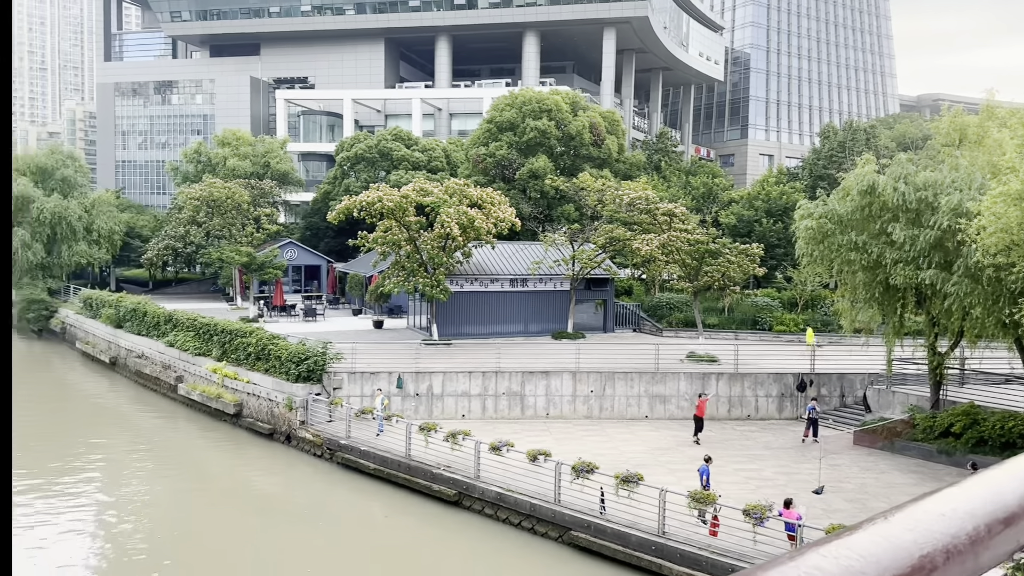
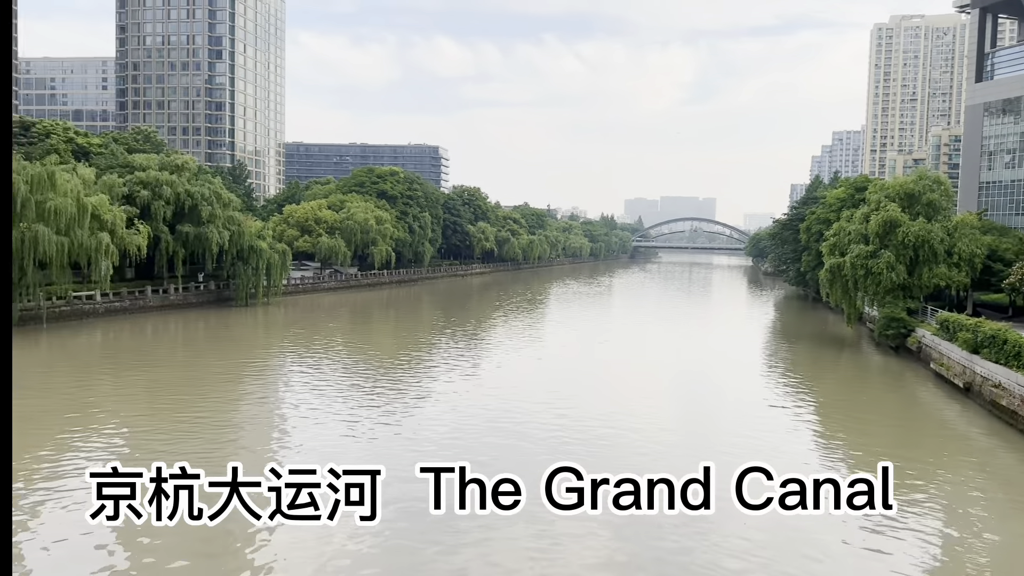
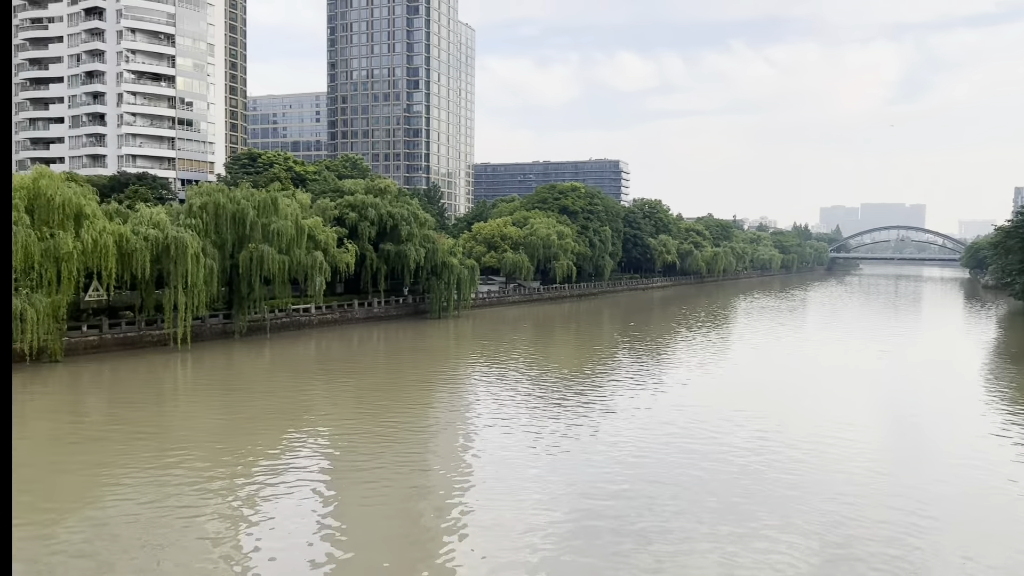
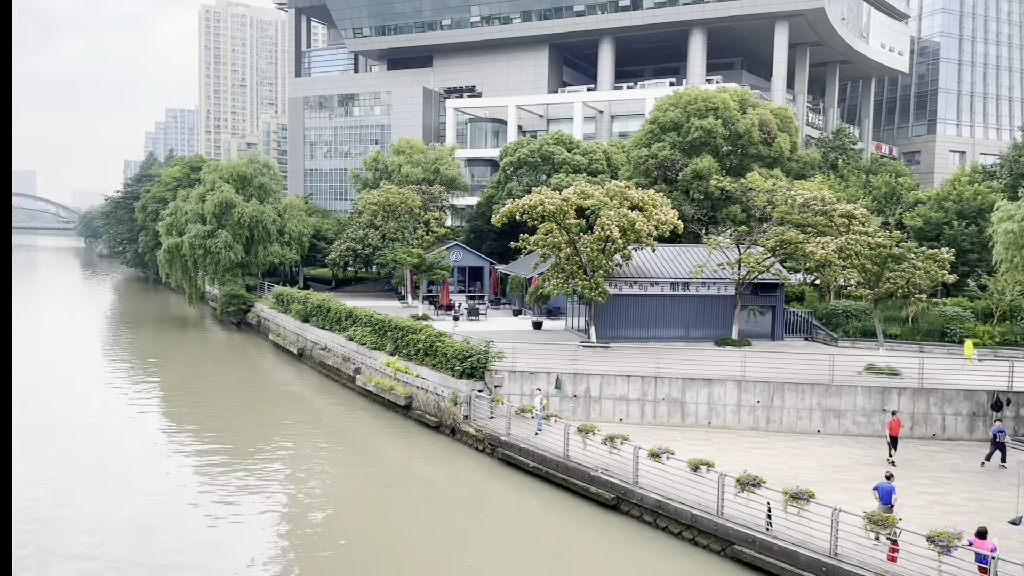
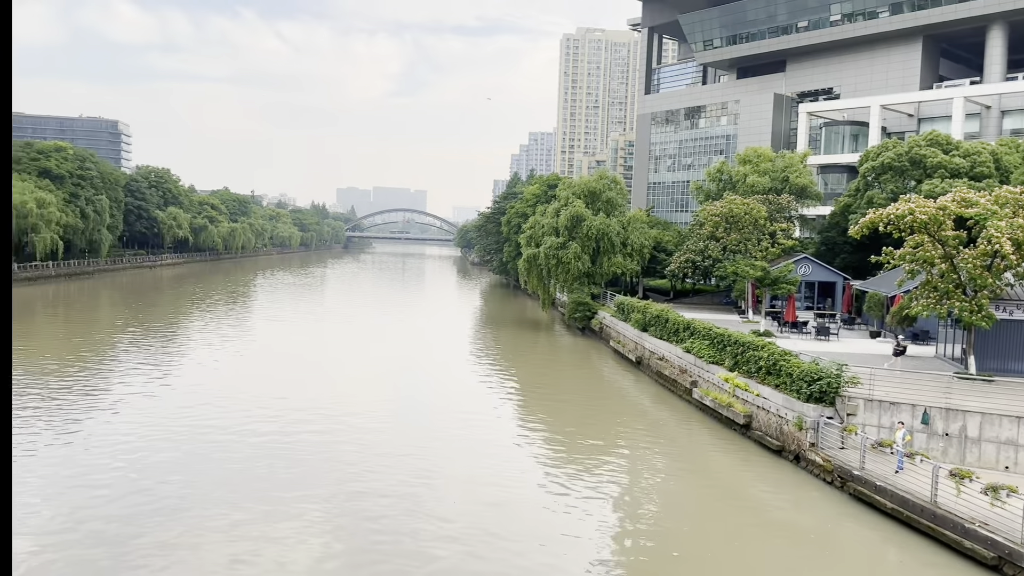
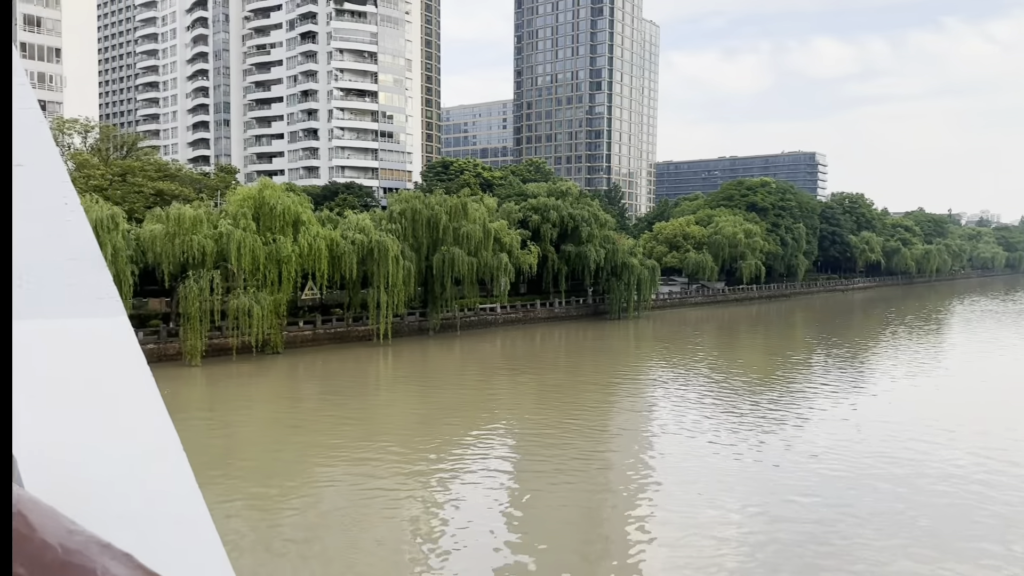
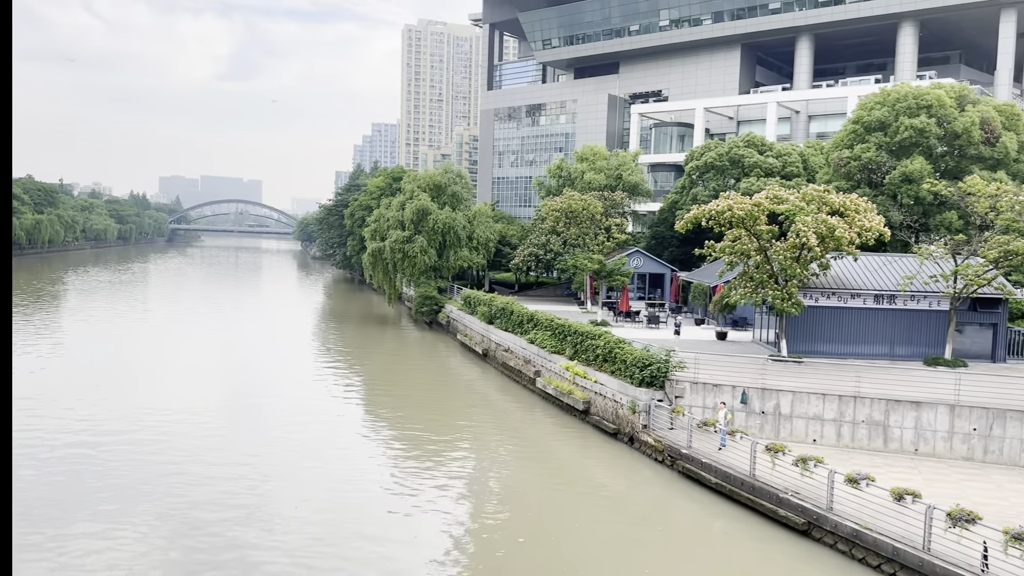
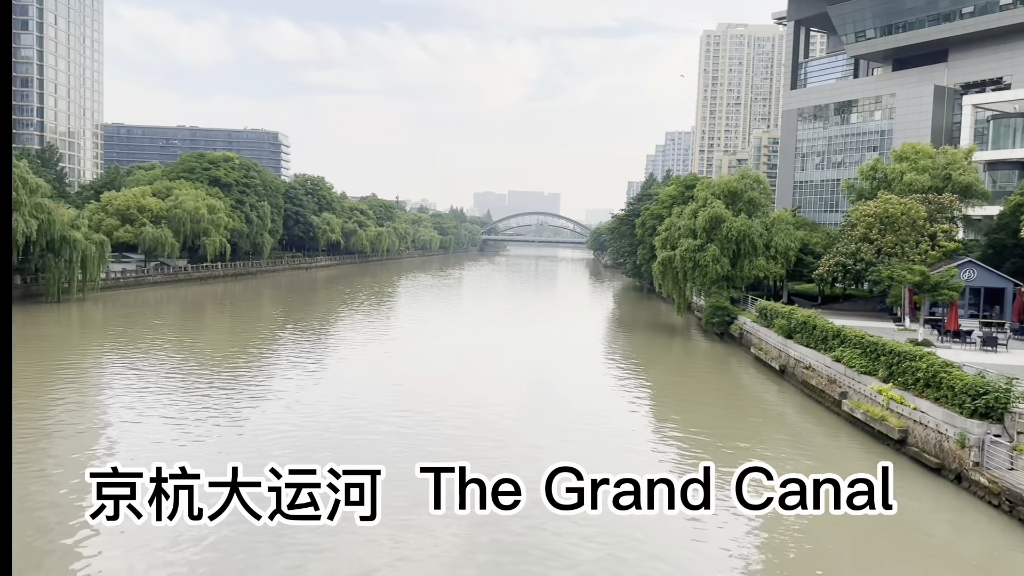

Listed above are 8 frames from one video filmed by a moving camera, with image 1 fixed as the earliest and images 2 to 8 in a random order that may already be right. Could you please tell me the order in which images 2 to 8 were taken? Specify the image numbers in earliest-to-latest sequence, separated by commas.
4, 7, 5, 8, 2, 3, 6
